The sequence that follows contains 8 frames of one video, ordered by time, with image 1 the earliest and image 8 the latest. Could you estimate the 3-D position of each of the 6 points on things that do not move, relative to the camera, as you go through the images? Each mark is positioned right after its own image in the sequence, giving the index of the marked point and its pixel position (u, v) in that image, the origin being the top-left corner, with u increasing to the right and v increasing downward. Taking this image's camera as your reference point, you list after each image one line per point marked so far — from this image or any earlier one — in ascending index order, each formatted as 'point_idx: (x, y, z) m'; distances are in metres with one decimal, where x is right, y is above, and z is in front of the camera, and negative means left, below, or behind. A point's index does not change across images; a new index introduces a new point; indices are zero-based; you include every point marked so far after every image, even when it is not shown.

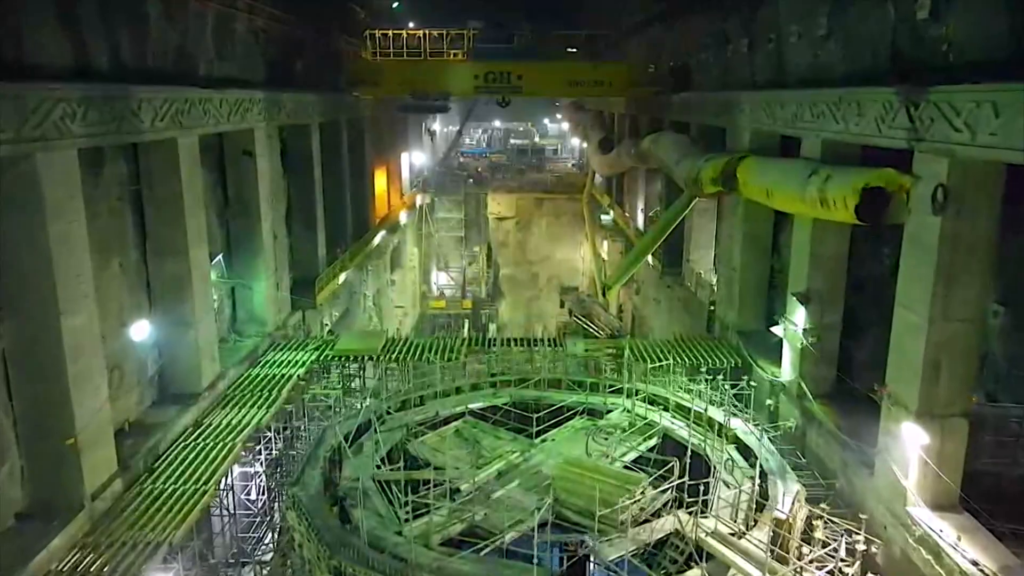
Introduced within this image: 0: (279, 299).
0: (-6.4, -0.3, +16.5) m
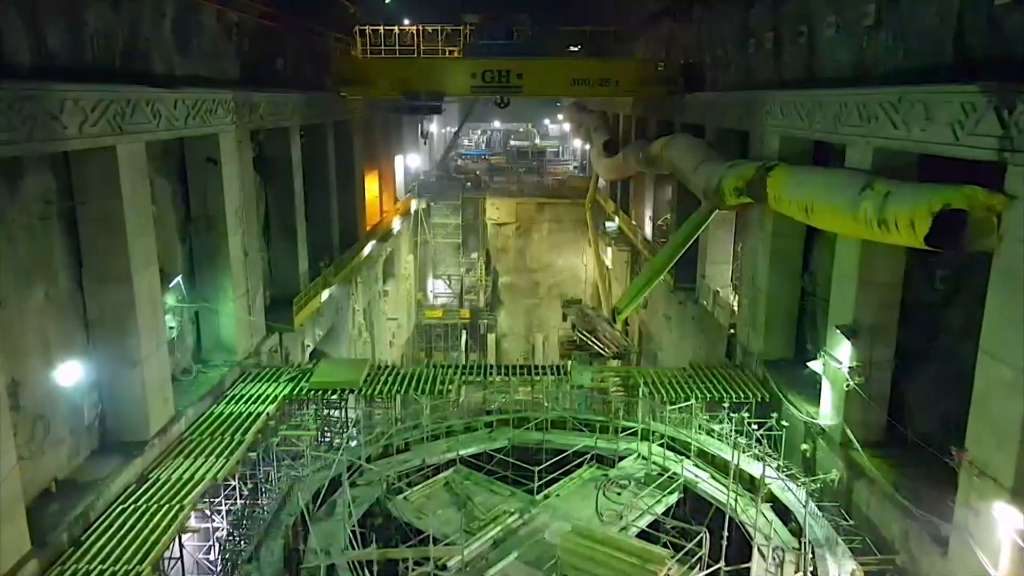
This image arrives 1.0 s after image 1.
0: (-6.5, -0.9, +14.8) m
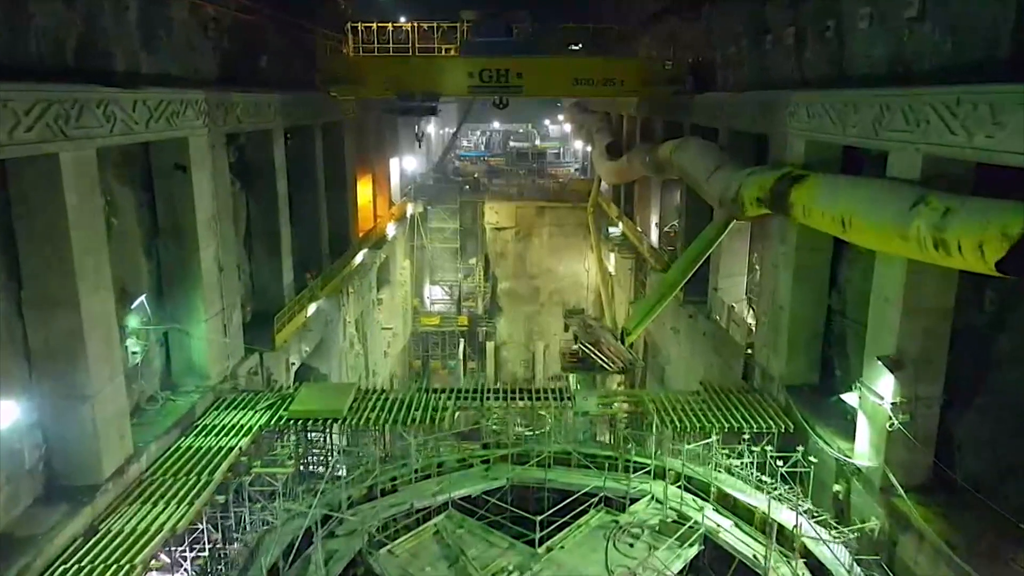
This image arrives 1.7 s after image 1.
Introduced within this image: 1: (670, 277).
0: (-6.5, -1.3, +13.6) m
1: (+3.7, +0.3, +13.7) m
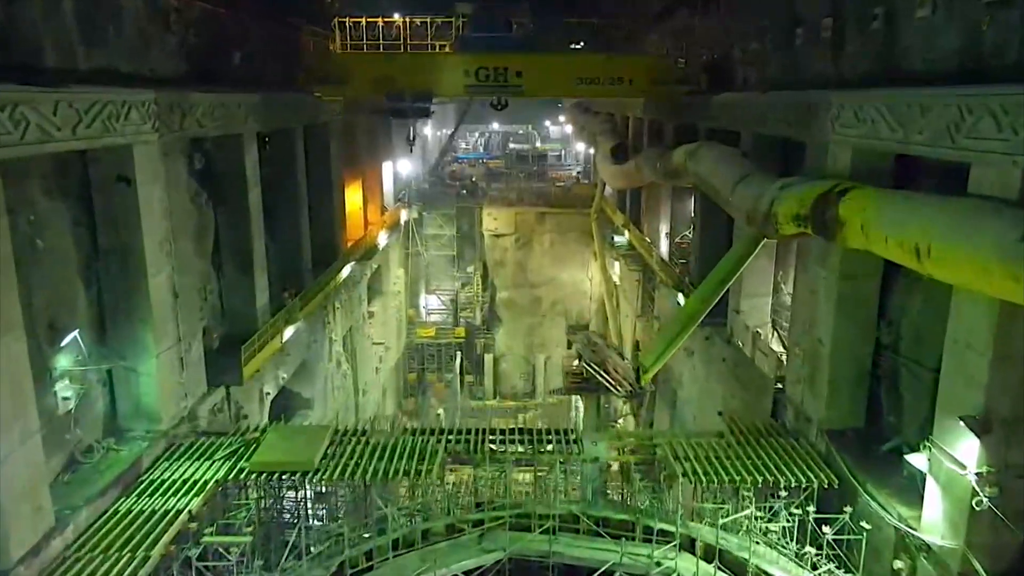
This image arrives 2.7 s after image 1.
0: (-6.5, -1.8, +11.9) m
1: (+3.7, -0.3, +12.0) m
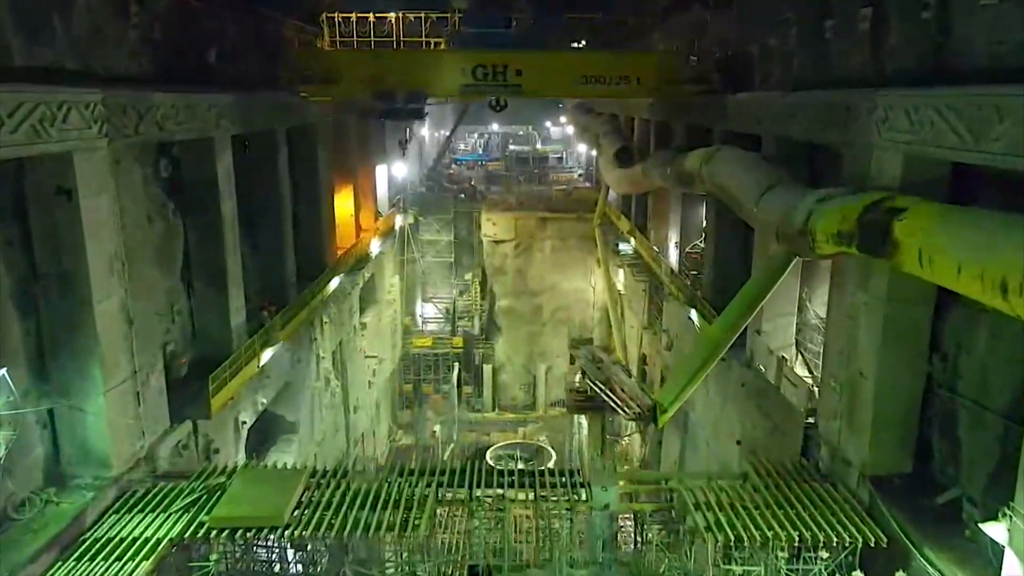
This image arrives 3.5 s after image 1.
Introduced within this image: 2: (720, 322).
0: (-6.5, -2.3, +10.5) m
1: (+3.6, -0.7, +10.7) m
2: (+3.7, -0.7, +10.6) m
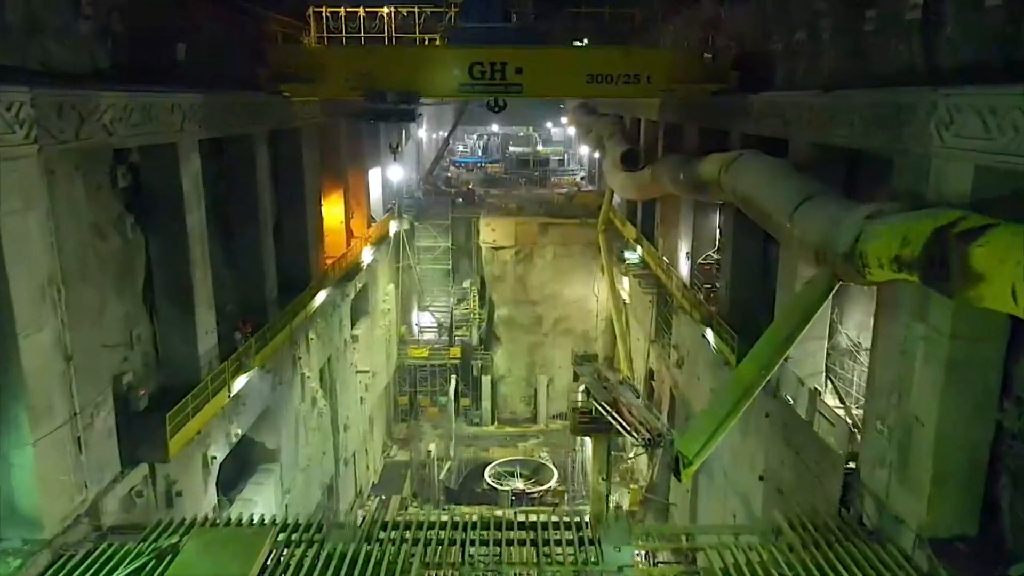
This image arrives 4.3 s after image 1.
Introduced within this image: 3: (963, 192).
0: (-6.5, -2.7, +9.1) m
1: (+3.6, -1.2, +9.3) m
2: (+3.7, -1.1, +9.2) m
3: (+5.8, +1.3, +7.7) m
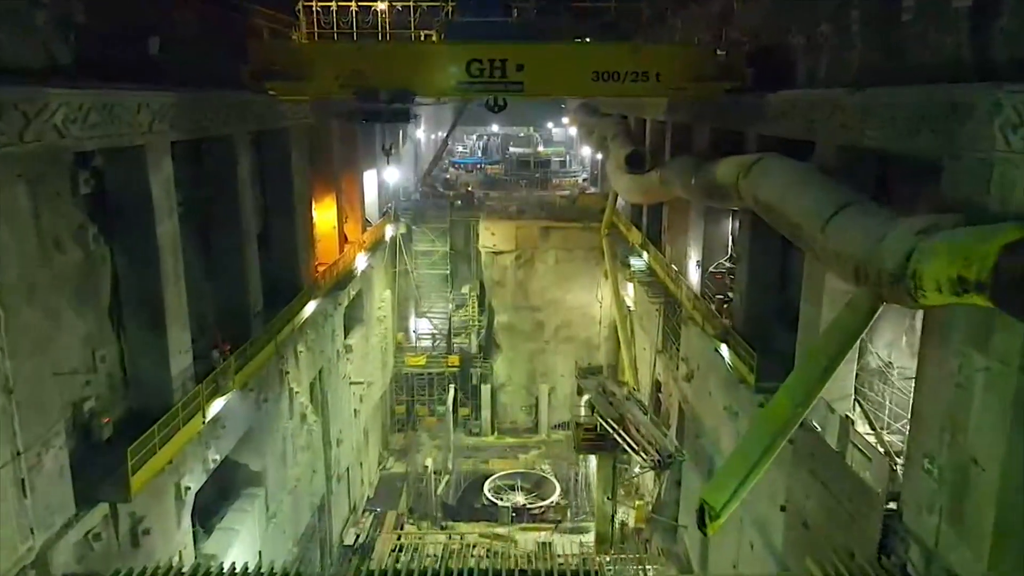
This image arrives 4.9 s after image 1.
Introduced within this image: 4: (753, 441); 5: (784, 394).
0: (-6.5, -3.0, +8.1) m
1: (+3.6, -1.5, +8.2) m
2: (+3.7, -1.4, +8.2) m
3: (+5.9, +1.0, +6.7) m
4: (+3.3, -2.1, +8.5) m
5: (+3.7, -1.4, +8.2) m
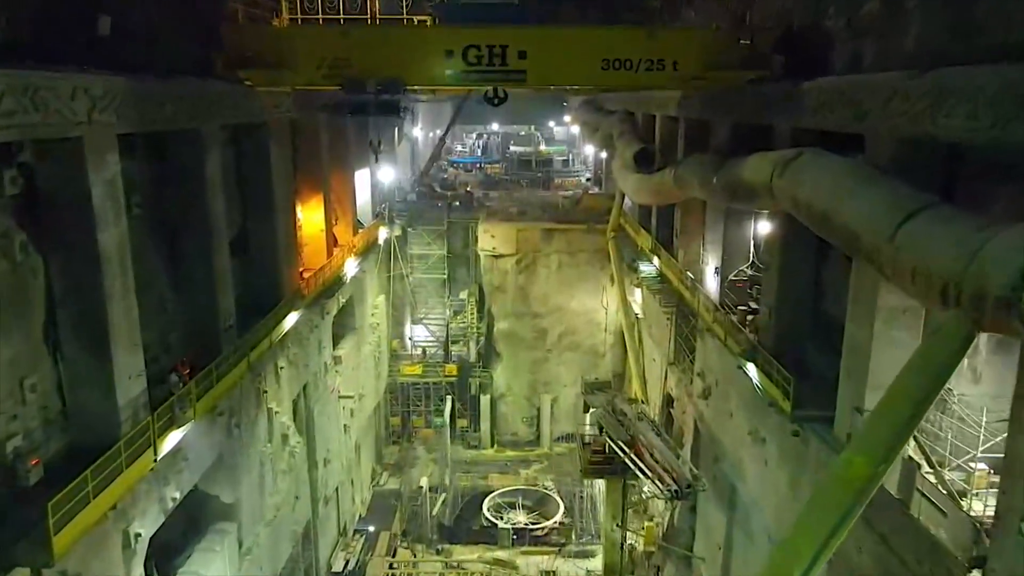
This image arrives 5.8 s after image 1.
0: (-6.5, -3.3, +6.5) m
1: (+3.7, -1.7, +6.7) m
2: (+3.7, -1.7, +6.6) m
3: (+5.9, +0.7, +5.1) m
4: (+3.4, -2.3, +6.9) m
5: (+3.7, -1.7, +6.6) m
